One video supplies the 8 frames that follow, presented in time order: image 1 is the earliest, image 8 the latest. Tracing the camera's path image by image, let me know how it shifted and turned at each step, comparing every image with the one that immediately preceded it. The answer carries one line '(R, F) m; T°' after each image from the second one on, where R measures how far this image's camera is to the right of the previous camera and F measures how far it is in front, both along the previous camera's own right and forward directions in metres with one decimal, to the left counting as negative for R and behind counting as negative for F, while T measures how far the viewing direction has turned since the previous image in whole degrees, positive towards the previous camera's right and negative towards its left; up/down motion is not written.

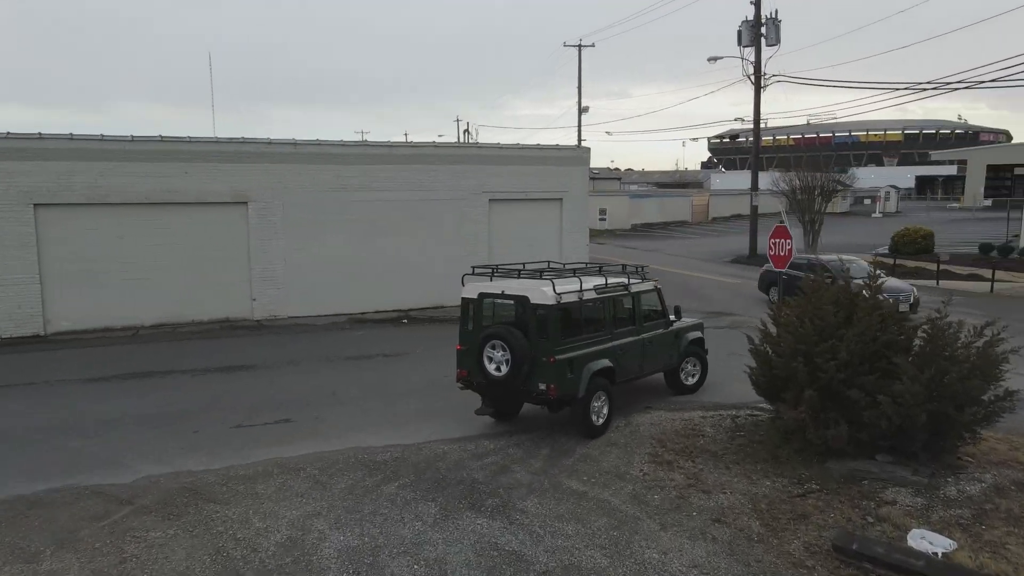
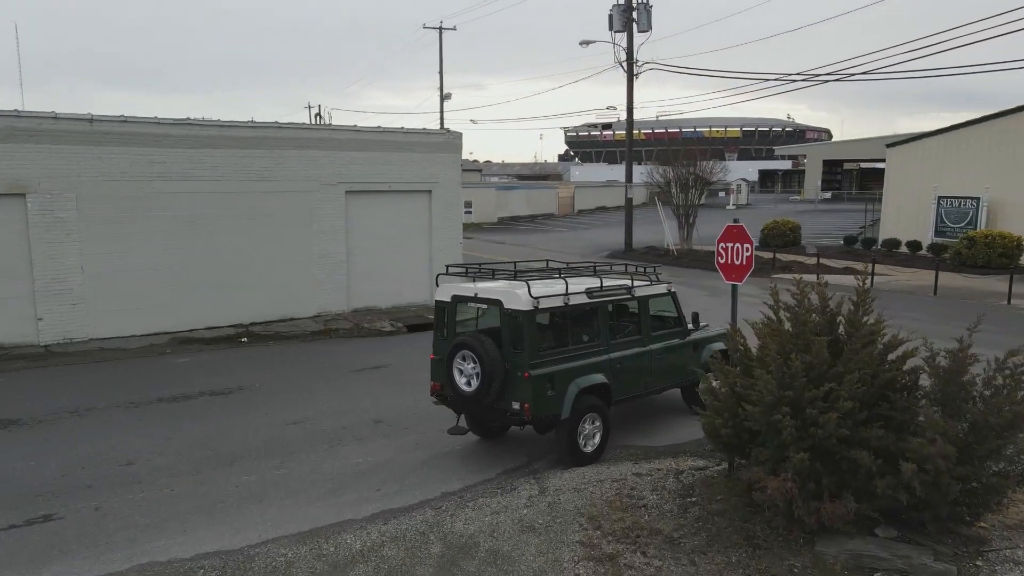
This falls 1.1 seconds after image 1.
(-0.1, +2.6) m; +11°
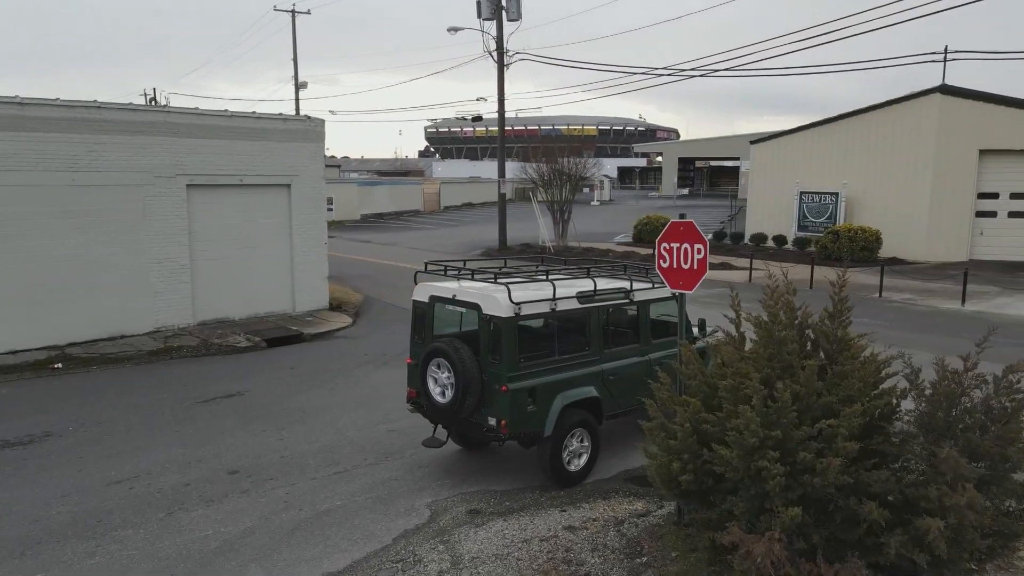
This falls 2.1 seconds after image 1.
(-0.3, +1.6) m; +11°
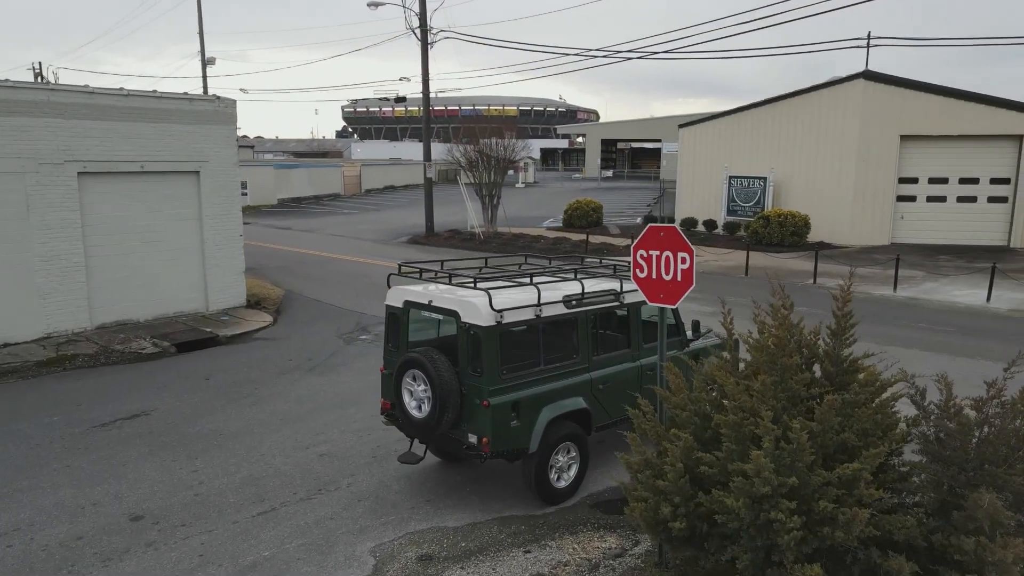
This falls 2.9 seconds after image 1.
(-0.2, +0.8) m; +6°
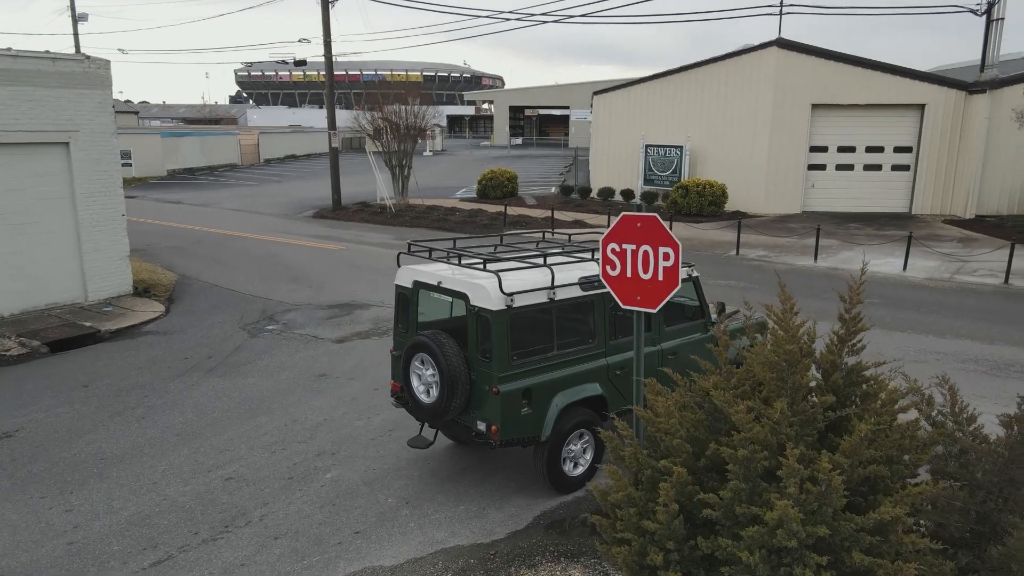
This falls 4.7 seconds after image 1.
(-0.2, +0.9) m; +7°
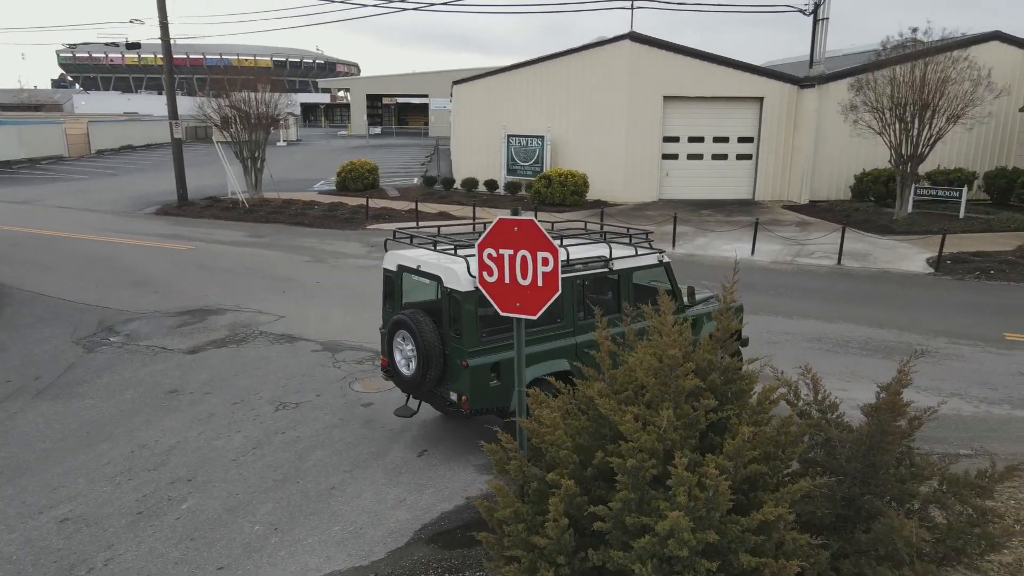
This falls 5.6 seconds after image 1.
(0.0, +0.2) m; +10°
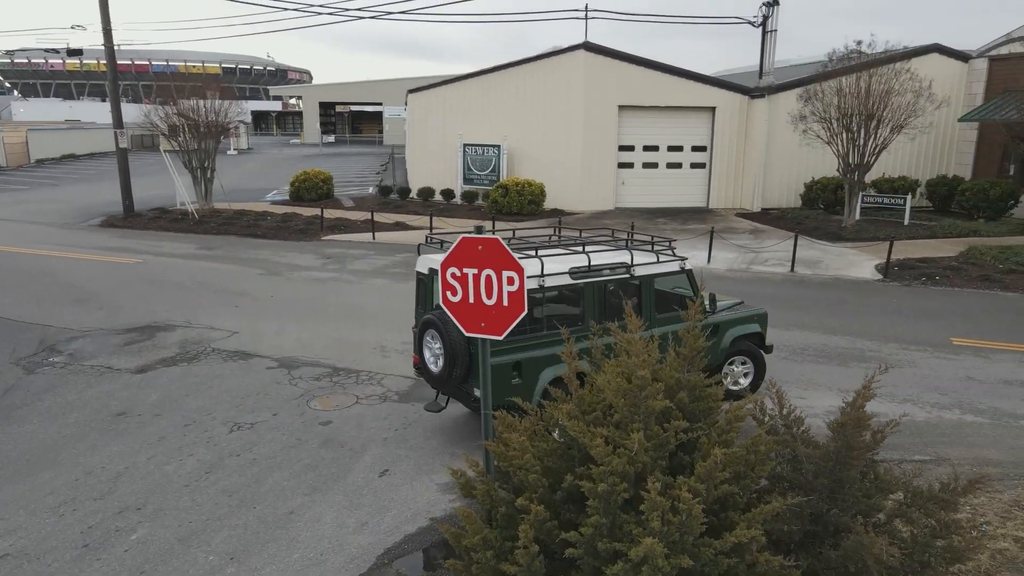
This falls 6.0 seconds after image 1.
(0.0, +0.1) m; +3°
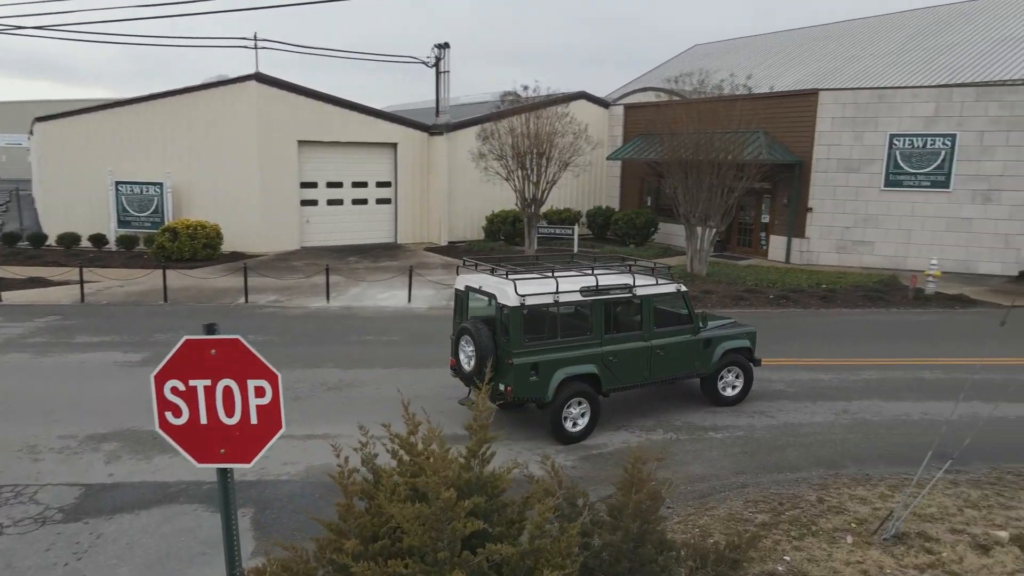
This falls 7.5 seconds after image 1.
(-0.3, +0.7) m; +25°
